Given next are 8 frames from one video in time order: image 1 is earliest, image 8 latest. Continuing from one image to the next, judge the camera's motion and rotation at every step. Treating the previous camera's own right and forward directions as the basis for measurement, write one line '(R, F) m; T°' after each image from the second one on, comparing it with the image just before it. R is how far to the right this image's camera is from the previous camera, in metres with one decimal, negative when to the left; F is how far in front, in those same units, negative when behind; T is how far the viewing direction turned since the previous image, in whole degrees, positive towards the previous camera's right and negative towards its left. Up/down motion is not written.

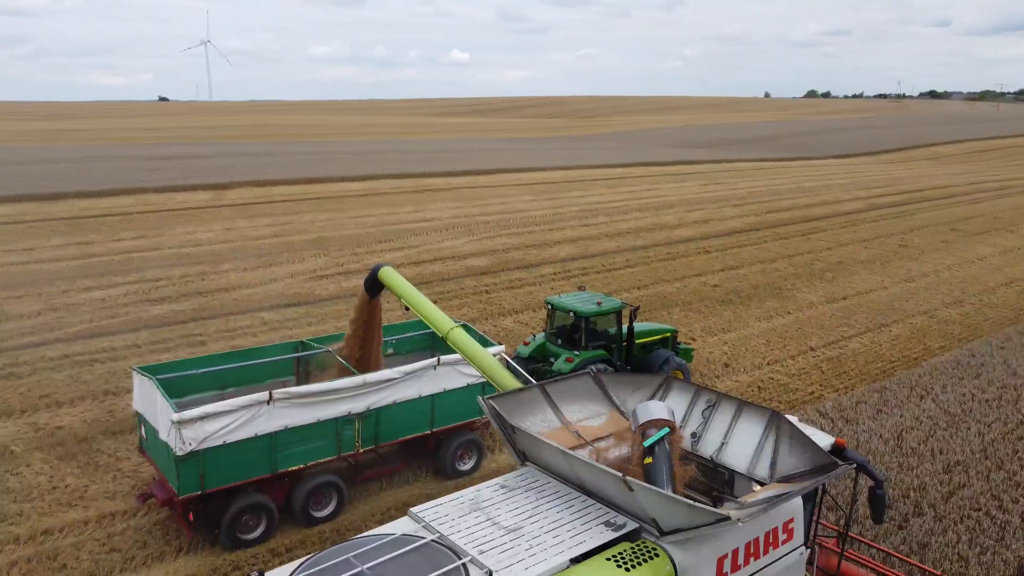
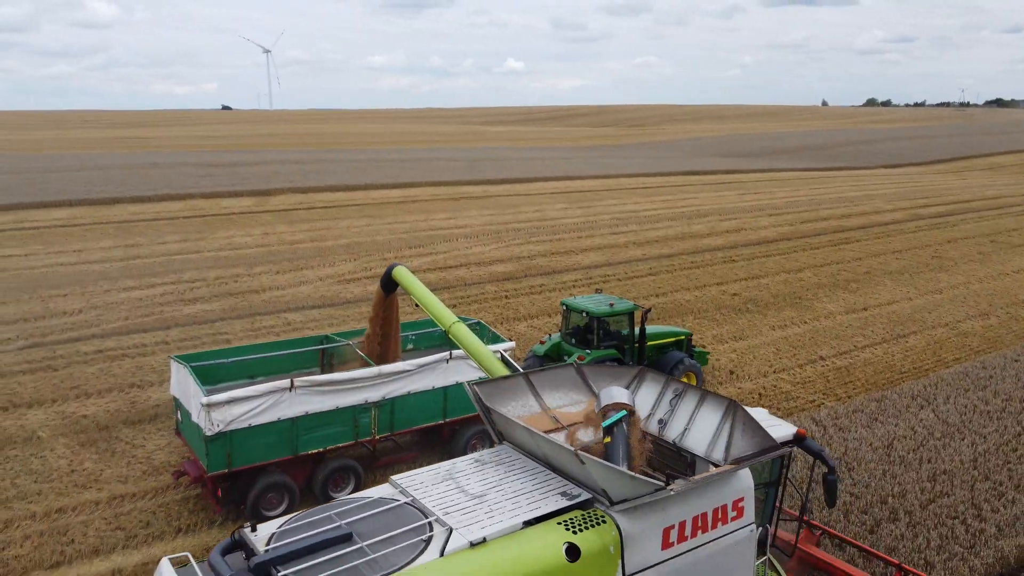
(+0.6, -0.3) m; -4°
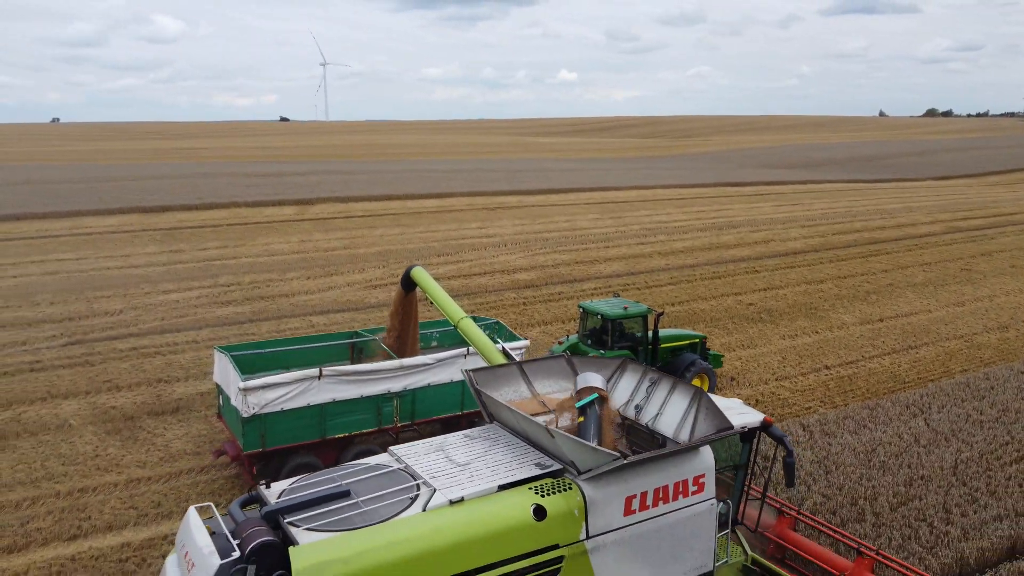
(+0.7, -0.4) m; -4°
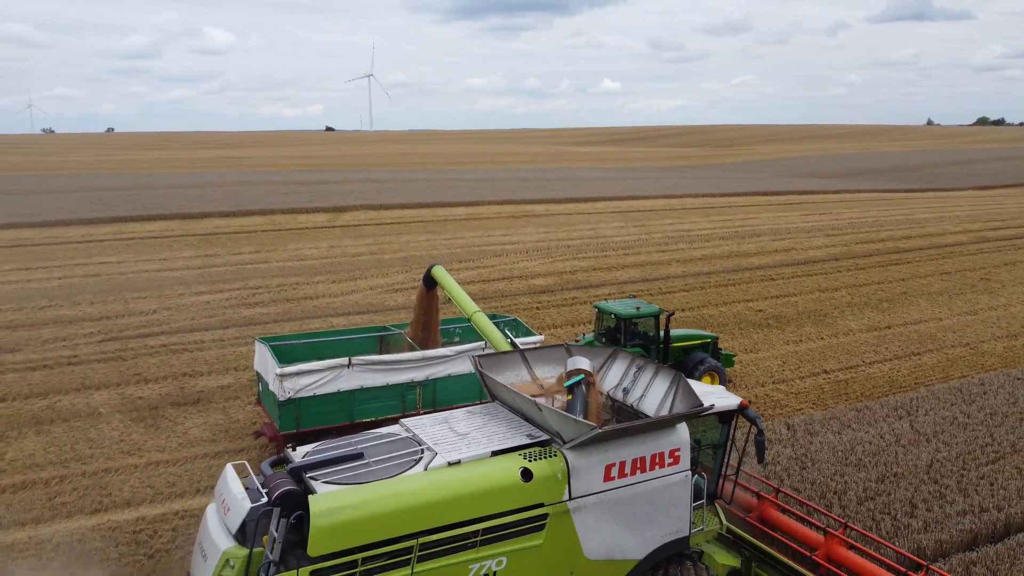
(+0.6, -0.5) m; -3°
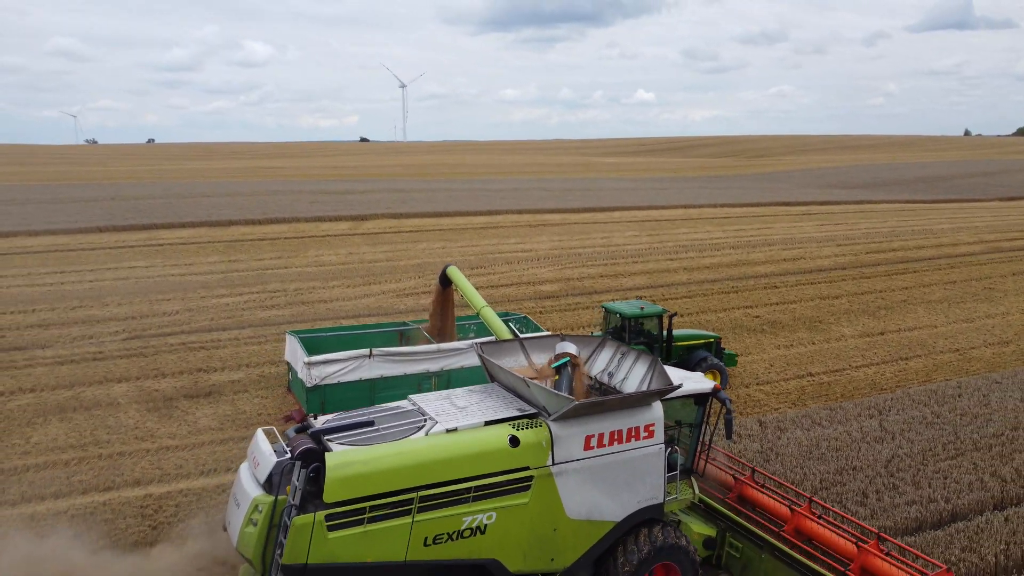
(+0.6, -0.6) m; -2°
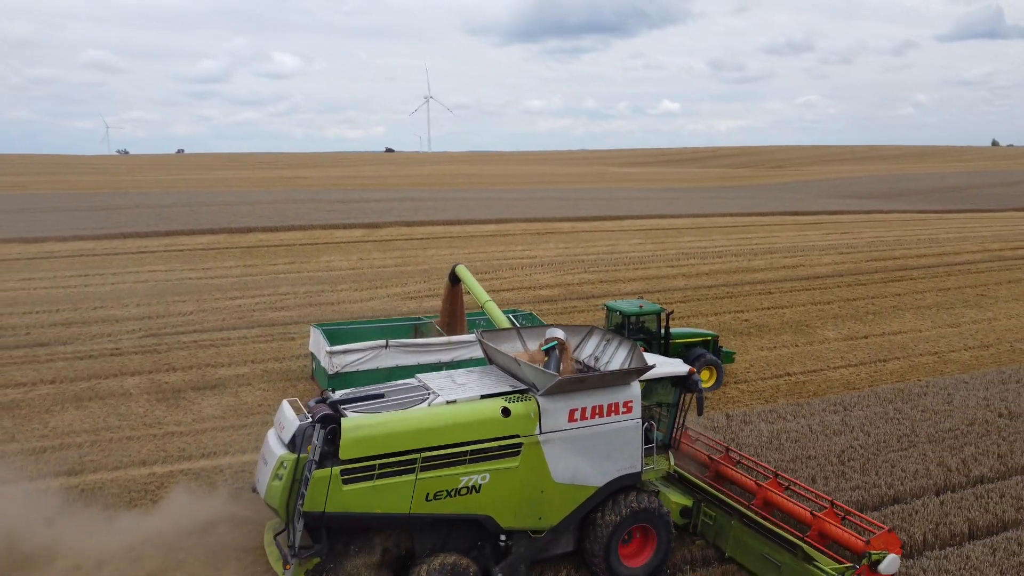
(+0.6, -0.7) m; -2°
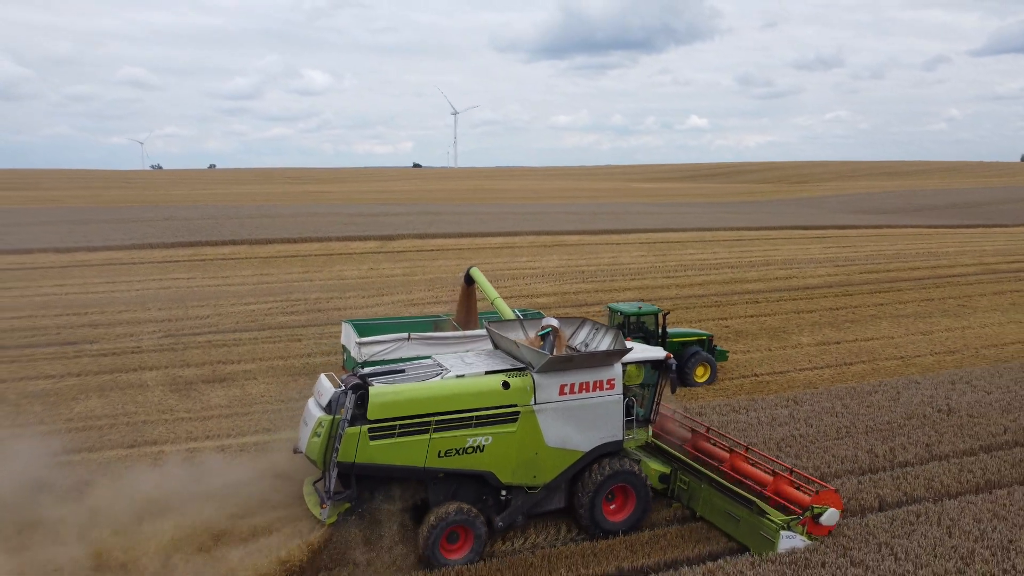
(+0.8, -1.1) m; -2°
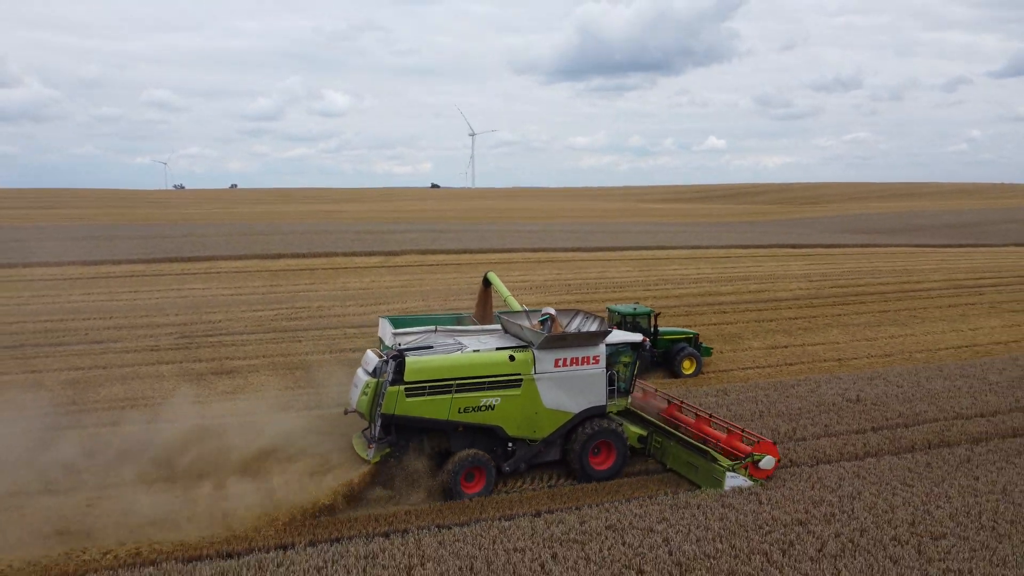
(+0.9, -1.9) m; -1°
